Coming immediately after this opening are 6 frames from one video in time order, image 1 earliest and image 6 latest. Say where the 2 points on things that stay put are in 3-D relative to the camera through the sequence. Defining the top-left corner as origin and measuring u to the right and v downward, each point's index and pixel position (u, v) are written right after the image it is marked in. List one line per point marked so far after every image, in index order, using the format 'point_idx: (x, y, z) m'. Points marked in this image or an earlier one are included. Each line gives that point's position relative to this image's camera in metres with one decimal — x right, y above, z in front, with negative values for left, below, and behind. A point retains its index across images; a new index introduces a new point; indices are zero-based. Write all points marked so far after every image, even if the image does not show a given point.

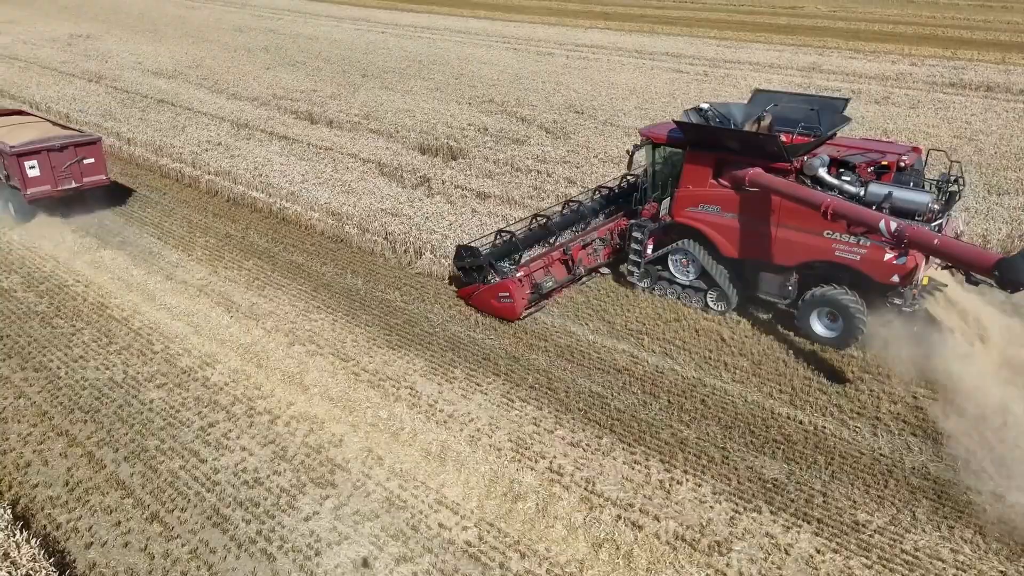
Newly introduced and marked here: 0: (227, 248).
0: (-5.0, +0.7, +12.8) m
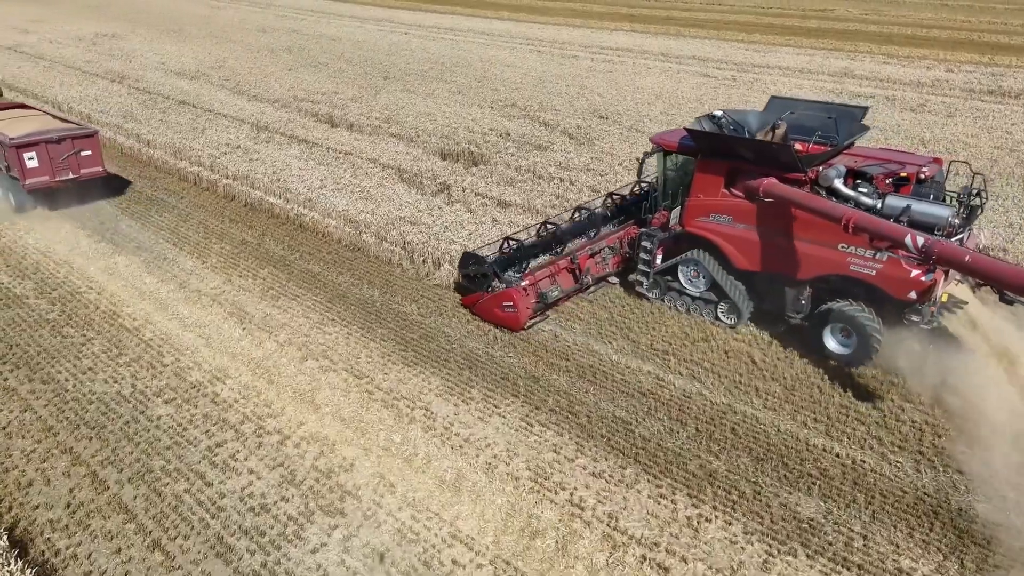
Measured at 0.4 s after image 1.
0: (-4.6, +0.6, +12.6) m
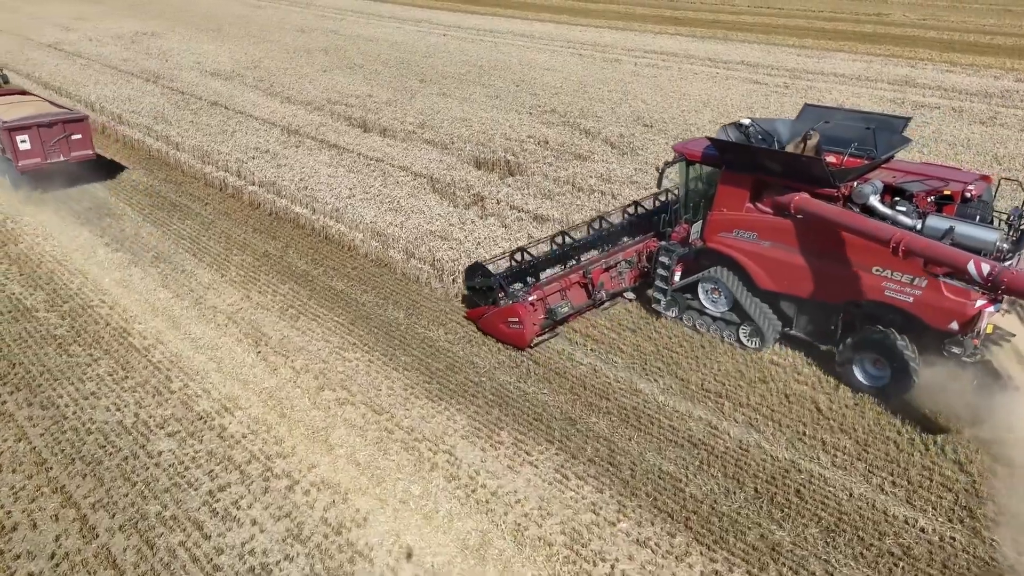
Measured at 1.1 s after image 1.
0: (-4.0, +0.3, +11.9) m
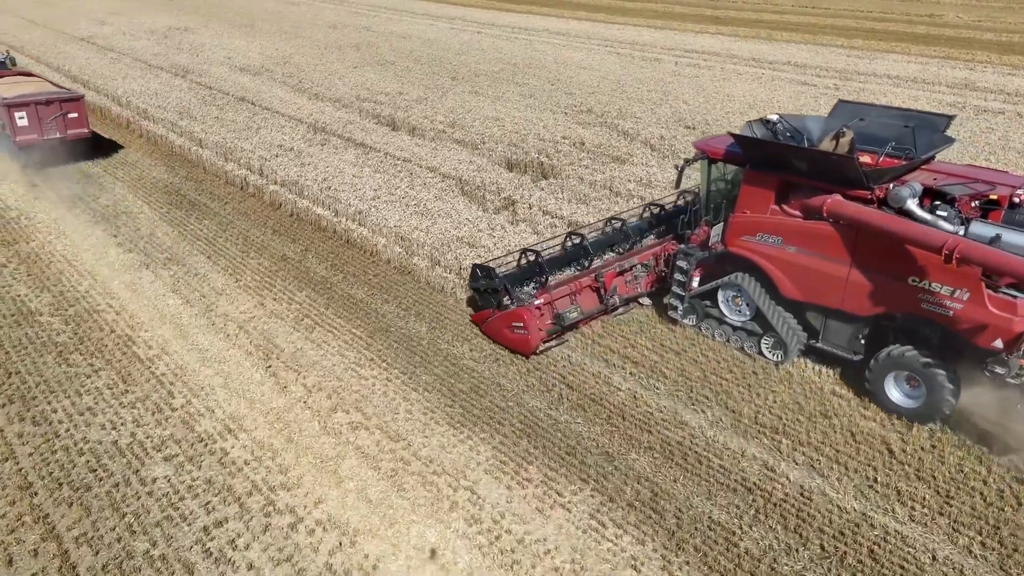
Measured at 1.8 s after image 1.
0: (-3.5, +0.2, +11.2) m
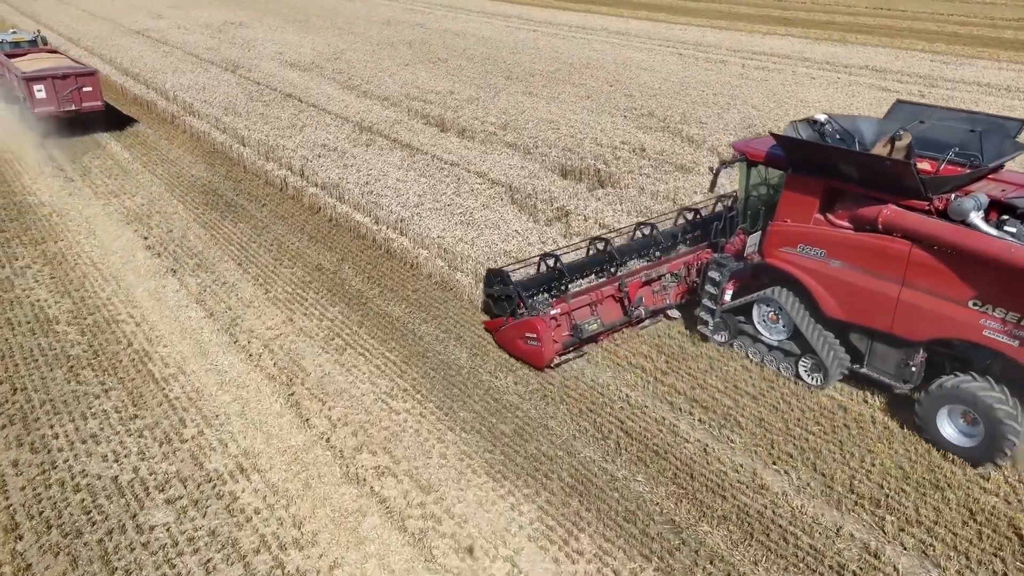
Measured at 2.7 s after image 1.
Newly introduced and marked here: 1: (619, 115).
0: (-2.8, 0.0, +10.4) m
1: (+2.6, +4.2, +17.8) m
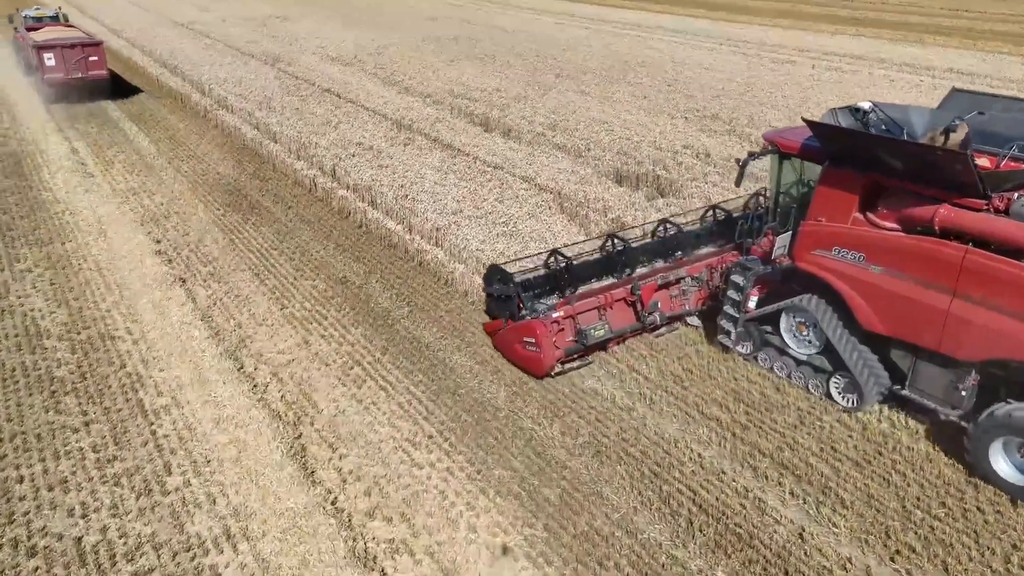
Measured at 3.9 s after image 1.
0: (-2.2, -0.2, +9.2) m
1: (+3.7, +3.8, +16.3) m
